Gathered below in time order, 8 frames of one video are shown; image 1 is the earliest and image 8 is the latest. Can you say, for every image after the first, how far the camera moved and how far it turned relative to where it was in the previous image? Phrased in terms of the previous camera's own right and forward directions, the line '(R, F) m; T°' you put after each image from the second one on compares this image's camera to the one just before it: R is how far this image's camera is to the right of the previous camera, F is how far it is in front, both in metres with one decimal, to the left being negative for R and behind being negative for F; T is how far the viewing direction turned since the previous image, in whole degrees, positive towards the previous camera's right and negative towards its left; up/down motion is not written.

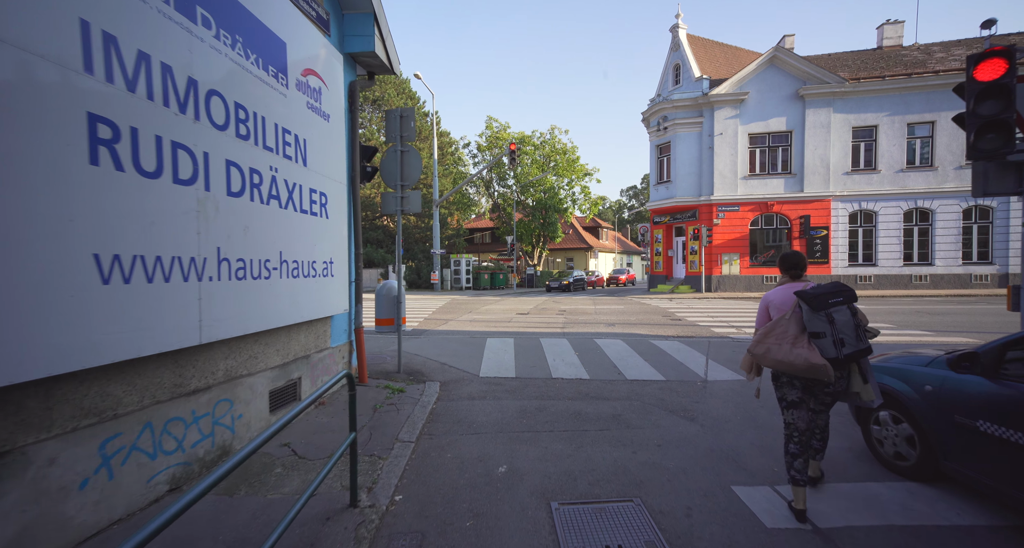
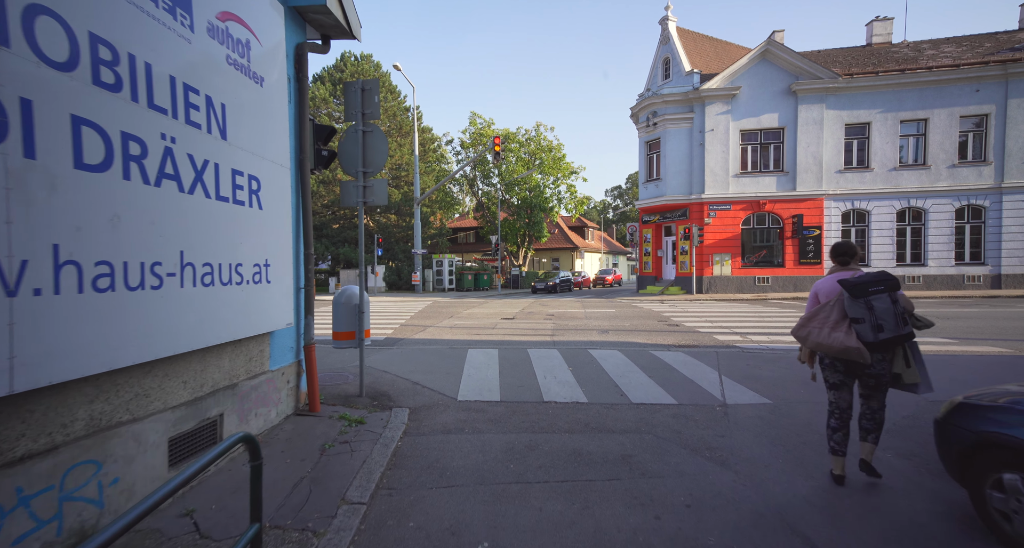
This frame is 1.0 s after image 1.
(0.0, +1.1) m; +2°
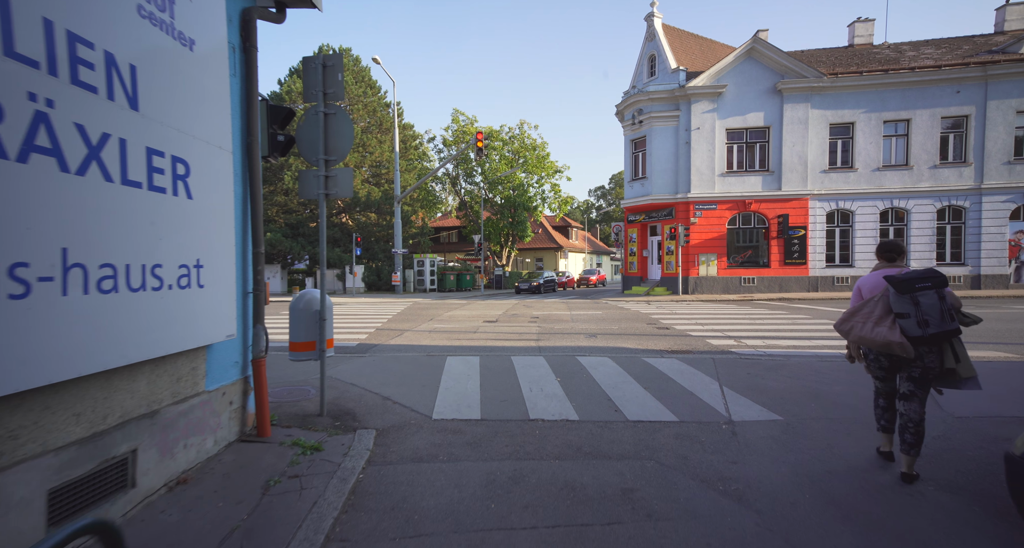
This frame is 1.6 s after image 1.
(0.0, +0.7) m; +2°
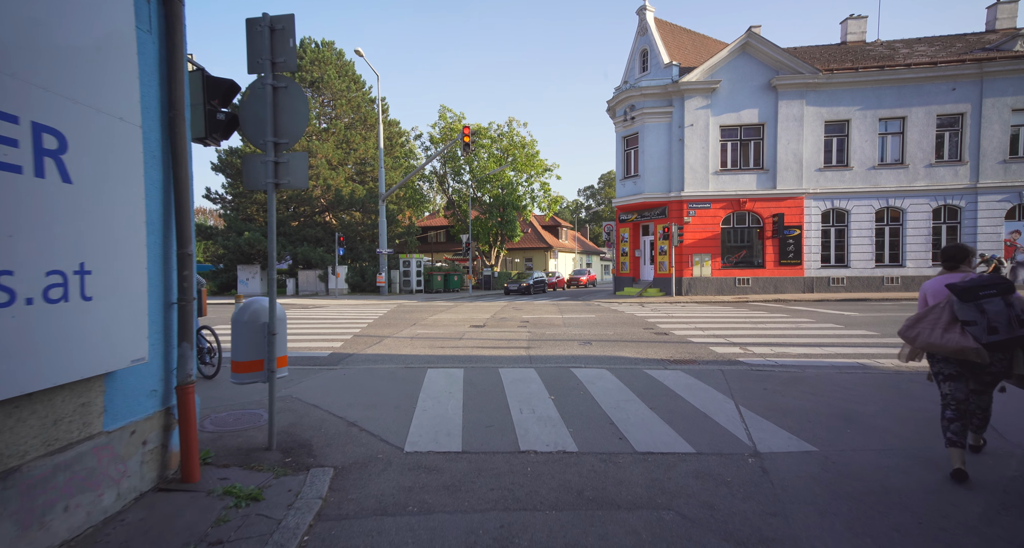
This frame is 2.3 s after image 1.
(0.0, +0.8) m; +1°
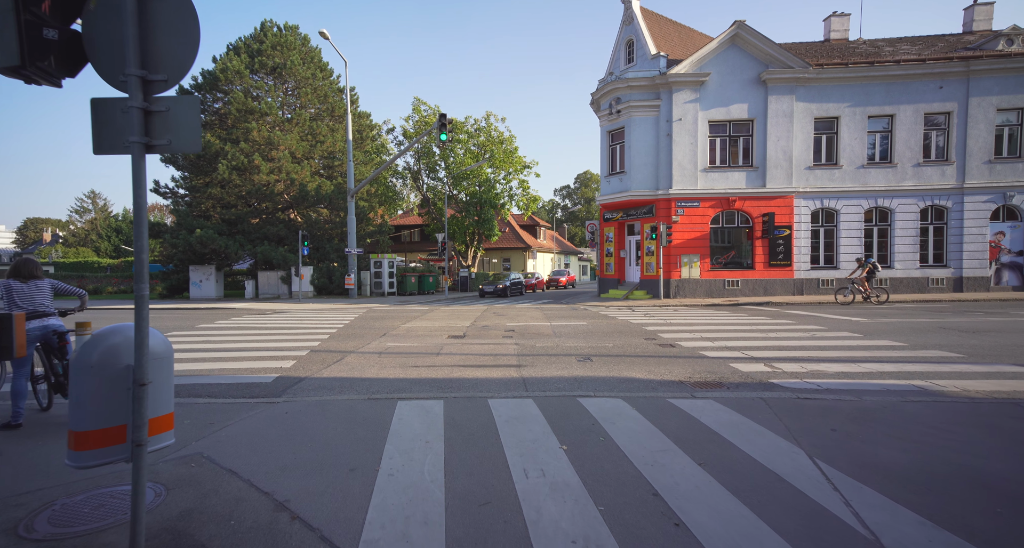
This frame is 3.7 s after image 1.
(-0.2, +1.5) m; +3°
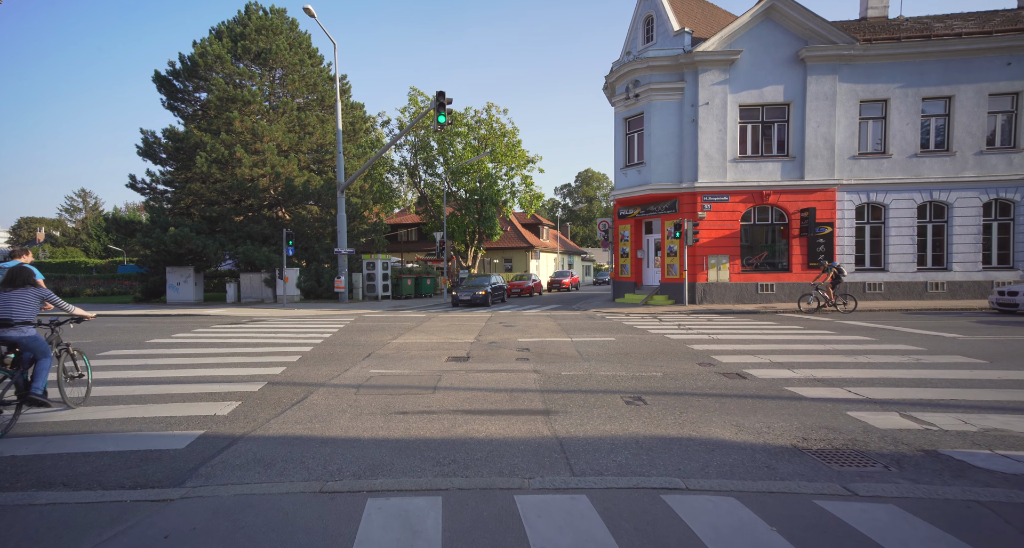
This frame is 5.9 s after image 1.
(-0.3, +2.4) m; 0°
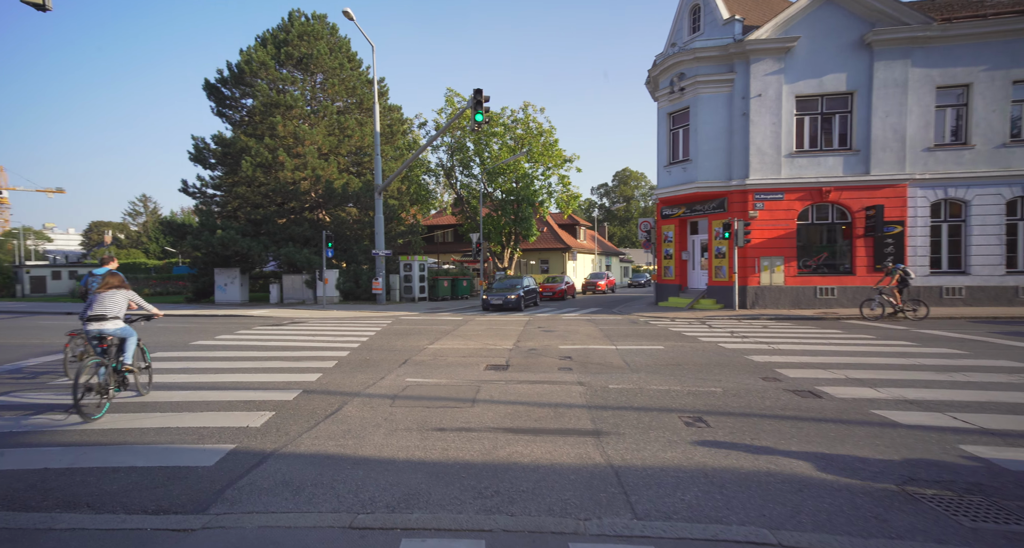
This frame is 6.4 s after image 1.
(-0.1, +0.6) m; -4°
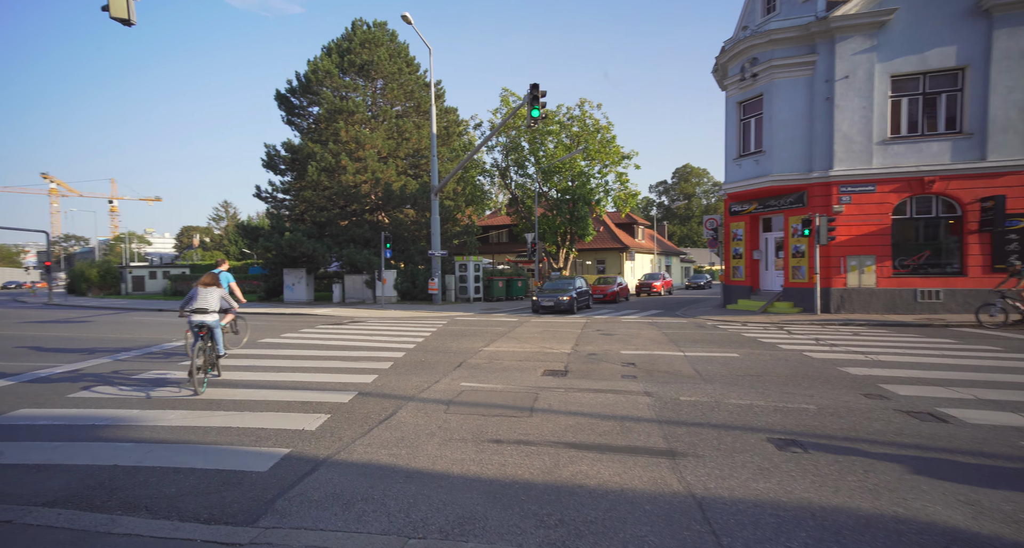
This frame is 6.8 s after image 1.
(-0.1, +0.6) m; -6°
